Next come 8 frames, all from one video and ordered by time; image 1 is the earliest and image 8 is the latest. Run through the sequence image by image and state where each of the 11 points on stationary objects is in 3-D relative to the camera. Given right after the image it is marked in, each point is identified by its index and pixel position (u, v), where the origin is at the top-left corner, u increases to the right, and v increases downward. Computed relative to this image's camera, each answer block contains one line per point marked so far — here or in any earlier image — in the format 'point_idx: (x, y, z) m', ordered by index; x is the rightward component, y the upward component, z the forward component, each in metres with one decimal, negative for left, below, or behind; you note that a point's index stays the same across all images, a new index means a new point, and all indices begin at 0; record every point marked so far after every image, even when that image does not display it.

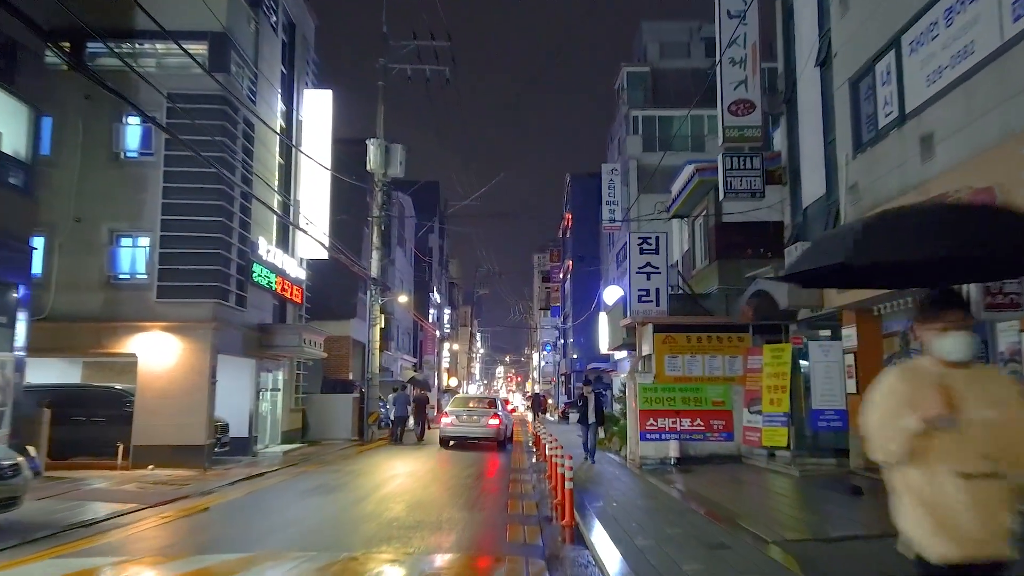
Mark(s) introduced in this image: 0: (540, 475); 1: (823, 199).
0: (+0.6, -4.1, +15.1) m
1: (+6.2, +1.8, +13.9) m
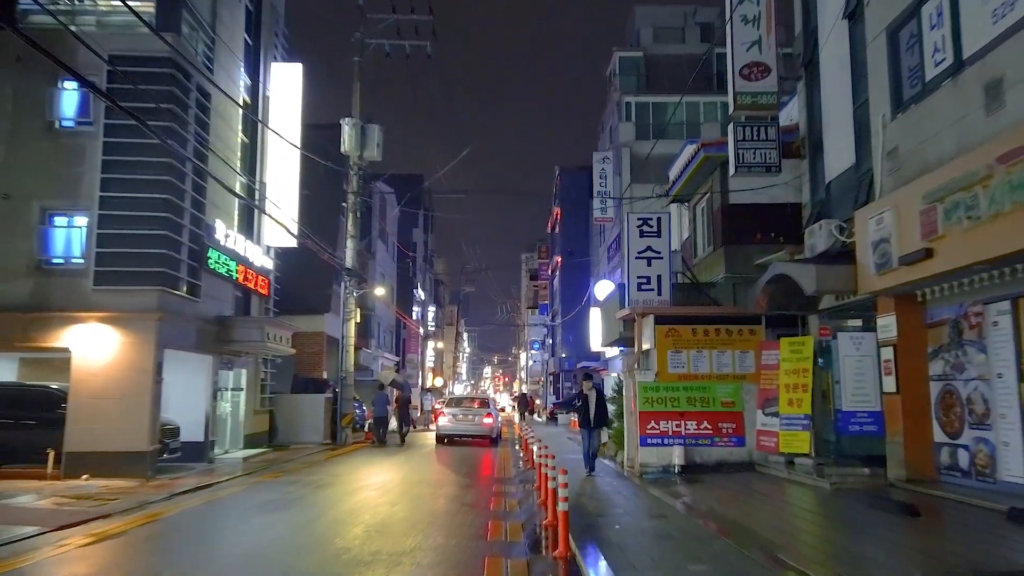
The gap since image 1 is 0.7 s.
0: (+0.3, -3.8, +13.3) m
1: (+5.9, +2.1, +12.1) m
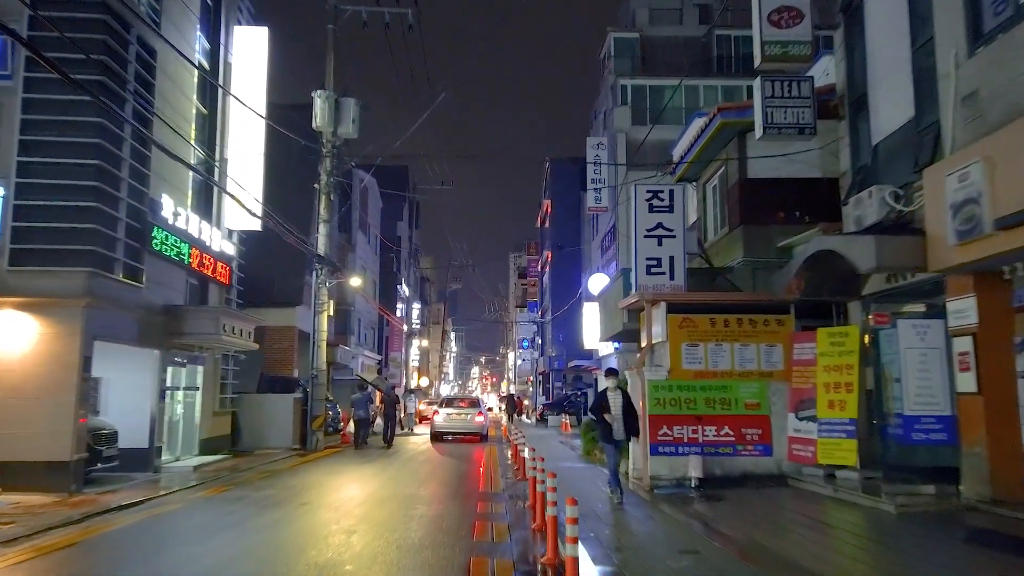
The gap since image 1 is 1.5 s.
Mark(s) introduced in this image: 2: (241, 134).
0: (+0.1, -3.5, +11.2) m
1: (+5.8, +2.4, +10.1) m
2: (-7.6, +4.3, +19.8) m
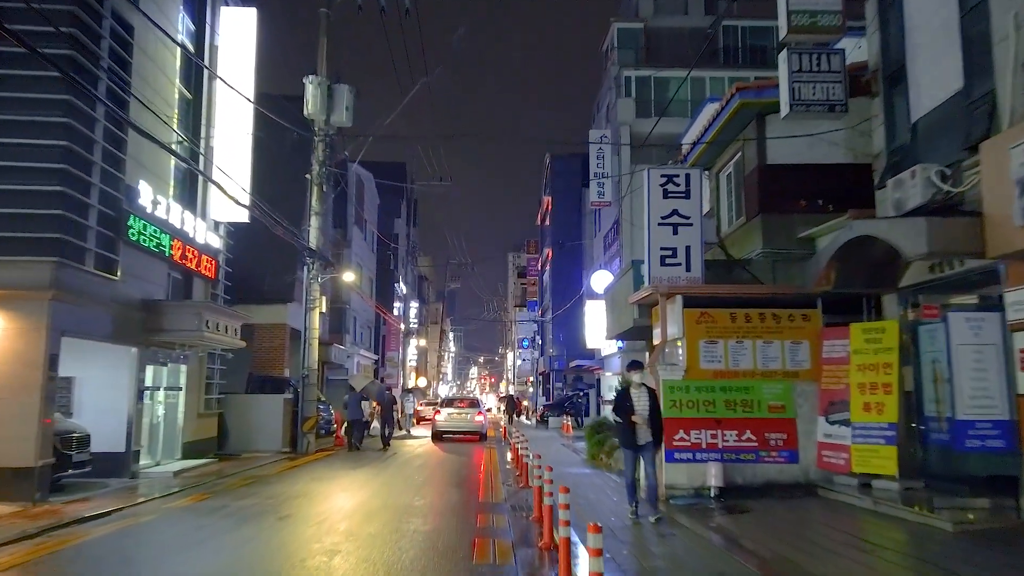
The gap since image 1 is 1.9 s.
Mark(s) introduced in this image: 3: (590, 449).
0: (+0.1, -3.3, +10.2) m
1: (+5.8, +2.5, +9.1) m
2: (-7.6, +4.5, +18.8) m
3: (+2.0, -4.1, +18.0) m
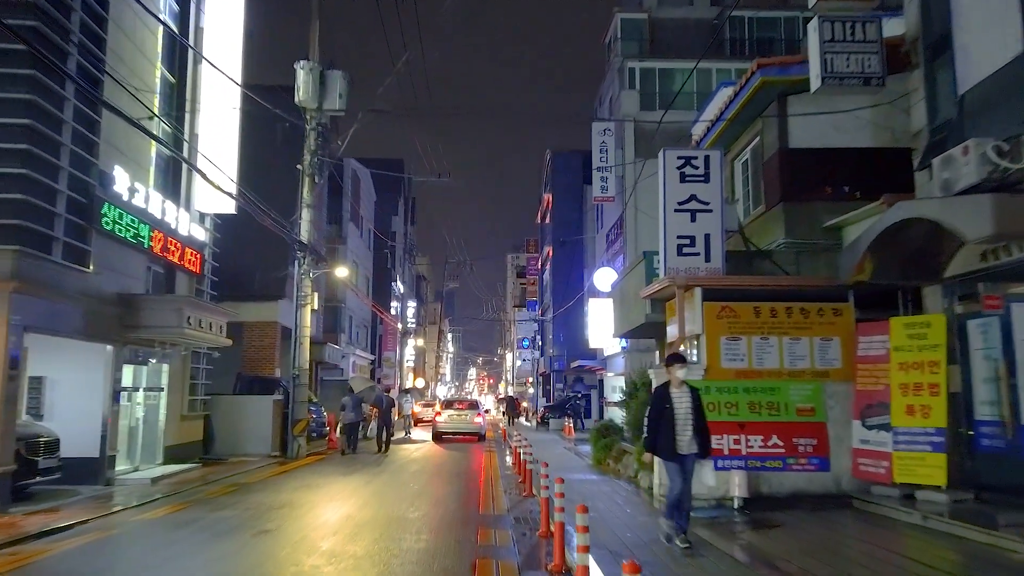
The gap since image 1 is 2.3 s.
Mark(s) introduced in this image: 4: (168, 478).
0: (+0.2, -3.2, +9.2) m
1: (+5.9, +2.6, +8.1) m
2: (-7.5, +4.6, +17.8) m
3: (+2.1, -4.0, +17.0) m
4: (-7.6, -4.2, +15.4) m
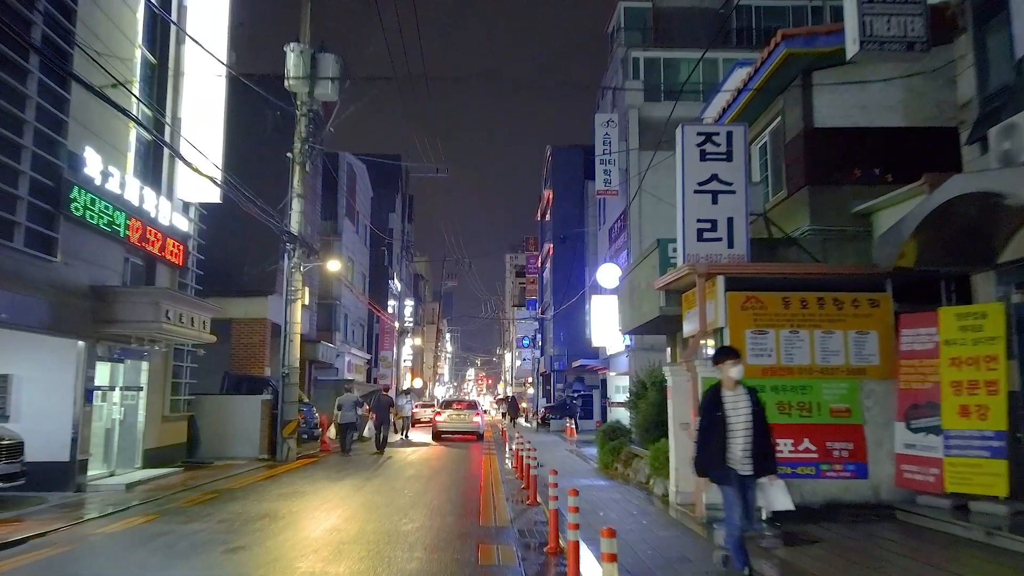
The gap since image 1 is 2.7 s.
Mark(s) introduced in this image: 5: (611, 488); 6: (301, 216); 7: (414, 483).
0: (+0.2, -3.0, +8.2) m
1: (+5.9, +2.8, +7.2) m
2: (-7.5, +4.8, +16.8) m
3: (+2.1, -3.9, +16.1) m
4: (-7.5, -4.0, +14.4) m
5: (+1.9, -3.8, +13.2) m
6: (-5.8, +2.0, +19.1) m
7: (-1.9, -3.8, +13.7) m
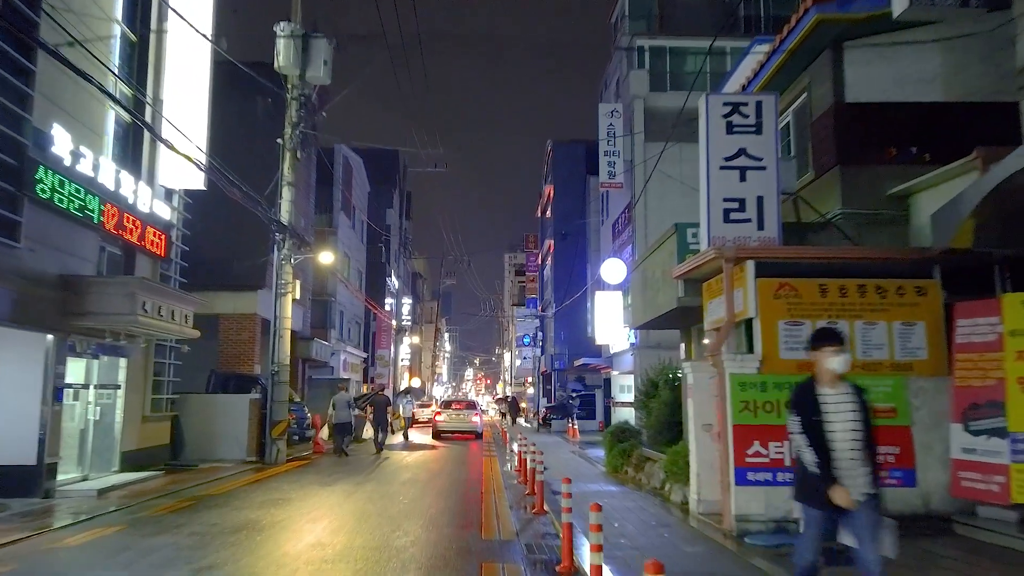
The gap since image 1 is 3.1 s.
0: (+0.3, -2.9, +7.2) m
1: (+6.0, +2.9, +6.2) m
2: (-7.4, +5.0, +15.8) m
3: (+2.1, -3.7, +15.1) m
4: (-7.5, -3.9, +13.5) m
5: (+1.9, -3.6, +12.2) m
6: (-5.7, +2.1, +18.1) m
7: (-1.9, -3.6, +12.7) m
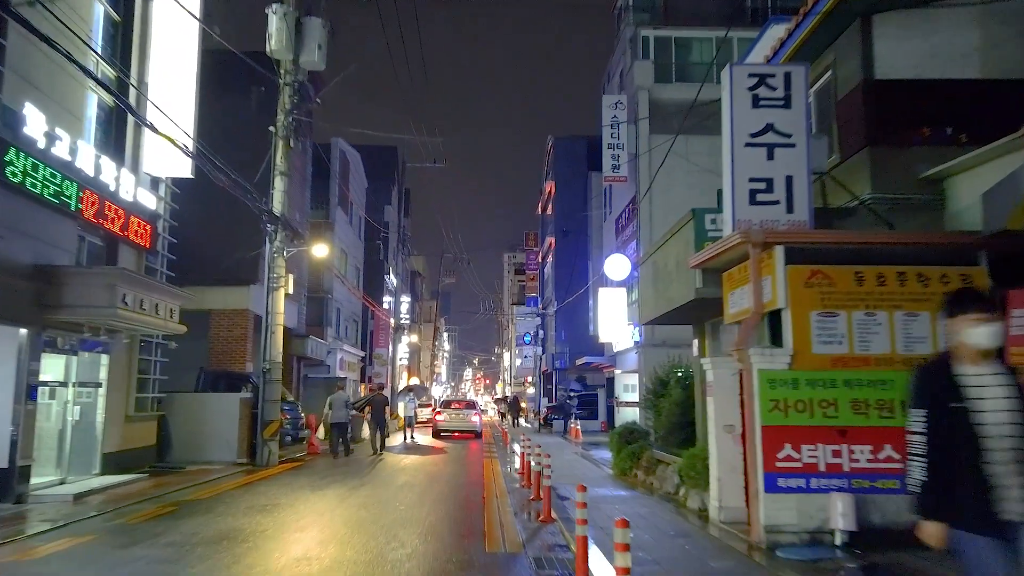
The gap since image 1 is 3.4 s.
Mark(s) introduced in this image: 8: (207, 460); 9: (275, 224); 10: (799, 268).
0: (+0.4, -2.7, +6.5) m
1: (+6.1, +3.1, +5.5) m
2: (-7.4, +5.1, +15.0) m
3: (+2.2, -3.6, +14.3) m
4: (-7.4, -3.7, +12.7) m
5: (+2.0, -3.5, +11.5) m
6: (-5.7, +2.3, +17.3) m
7: (-1.8, -3.5, +12.0) m
8: (-7.4, -4.1, +16.9) m
9: (-5.7, +1.5, +16.8) m
10: (+3.2, +0.2, +7.8) m
